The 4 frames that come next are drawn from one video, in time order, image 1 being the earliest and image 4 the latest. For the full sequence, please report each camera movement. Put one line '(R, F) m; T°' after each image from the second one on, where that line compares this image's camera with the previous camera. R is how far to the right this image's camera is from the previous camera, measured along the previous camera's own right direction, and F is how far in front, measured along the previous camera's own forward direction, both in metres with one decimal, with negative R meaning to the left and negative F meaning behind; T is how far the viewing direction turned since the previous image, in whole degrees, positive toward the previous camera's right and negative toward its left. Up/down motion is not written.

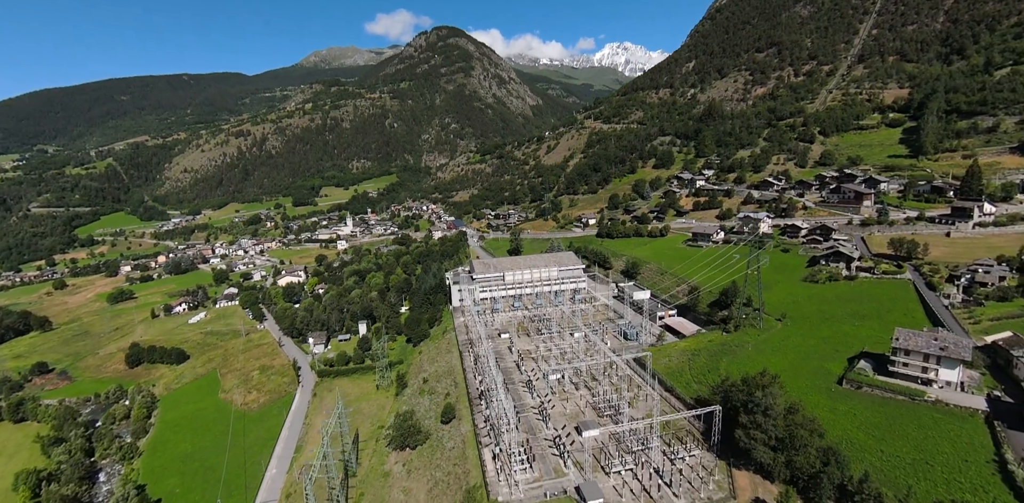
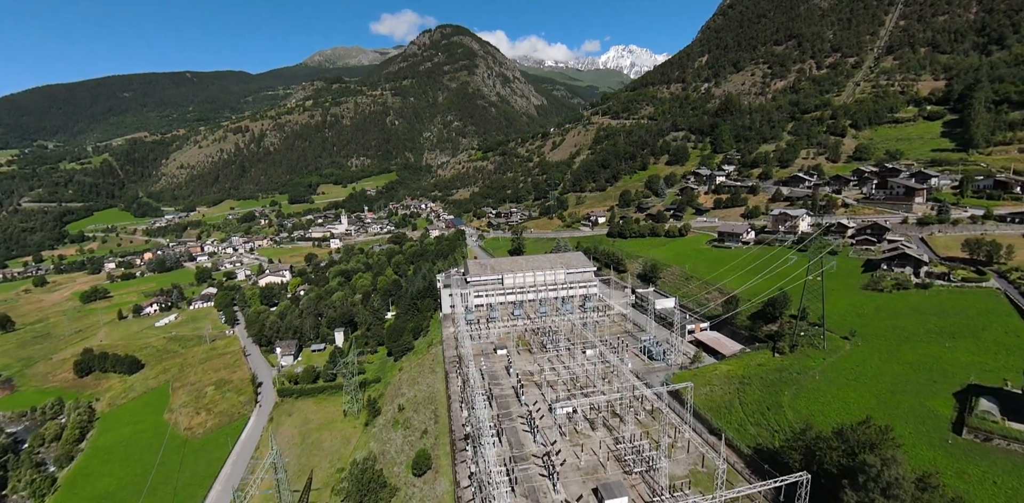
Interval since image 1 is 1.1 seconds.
(+0.3, +9.6) m; 0°
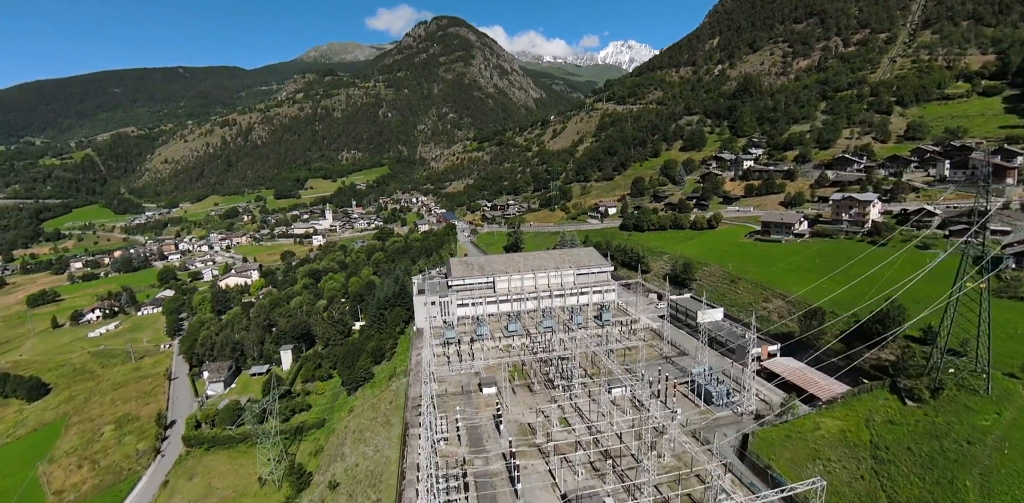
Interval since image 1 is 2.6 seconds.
(+0.5, +13.5) m; 0°
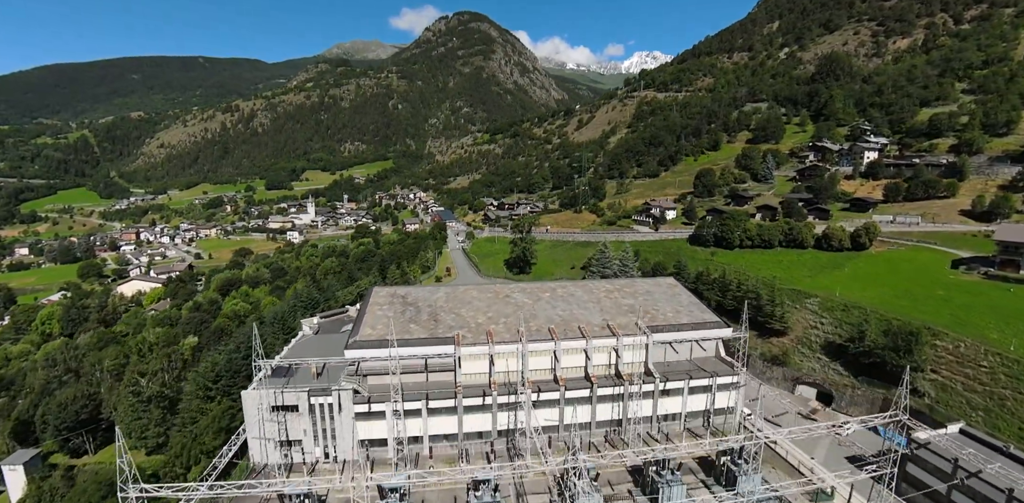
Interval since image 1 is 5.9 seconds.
(+0.8, +27.1) m; -2°
